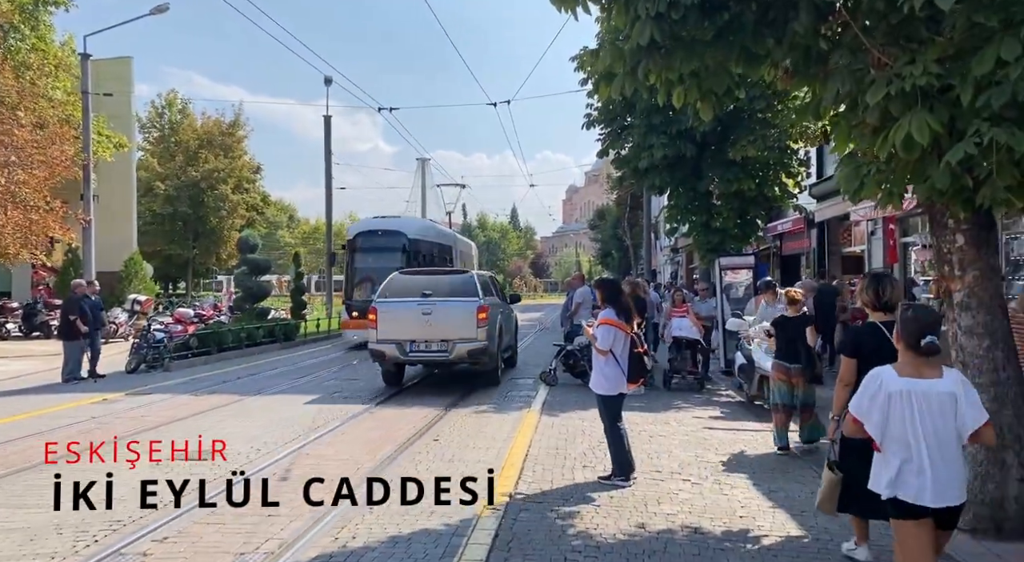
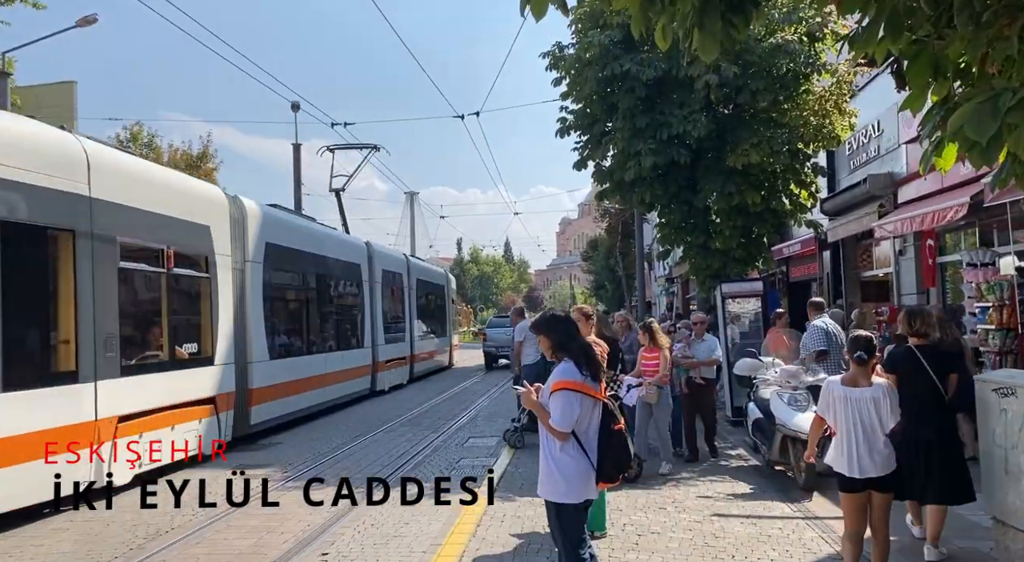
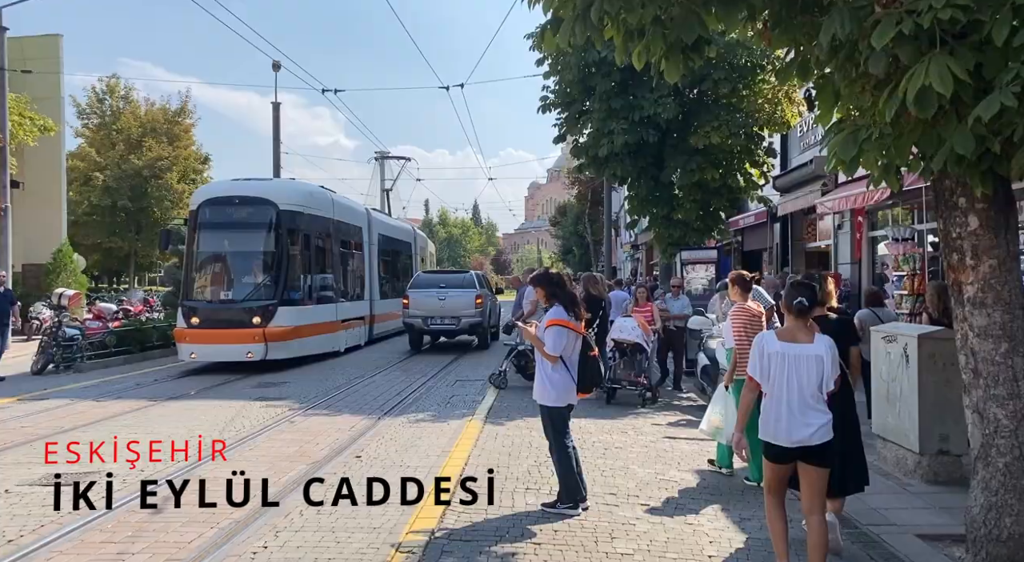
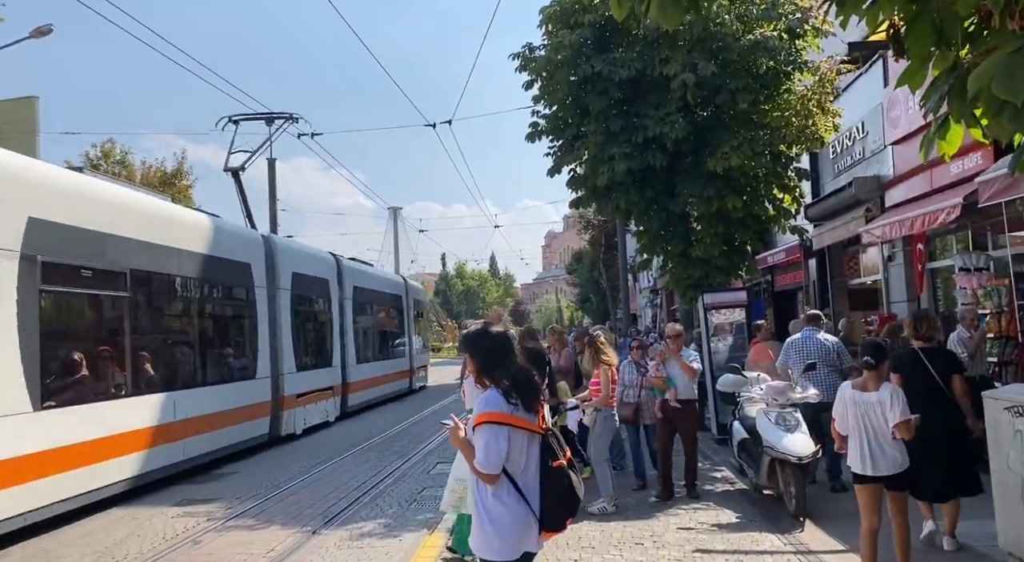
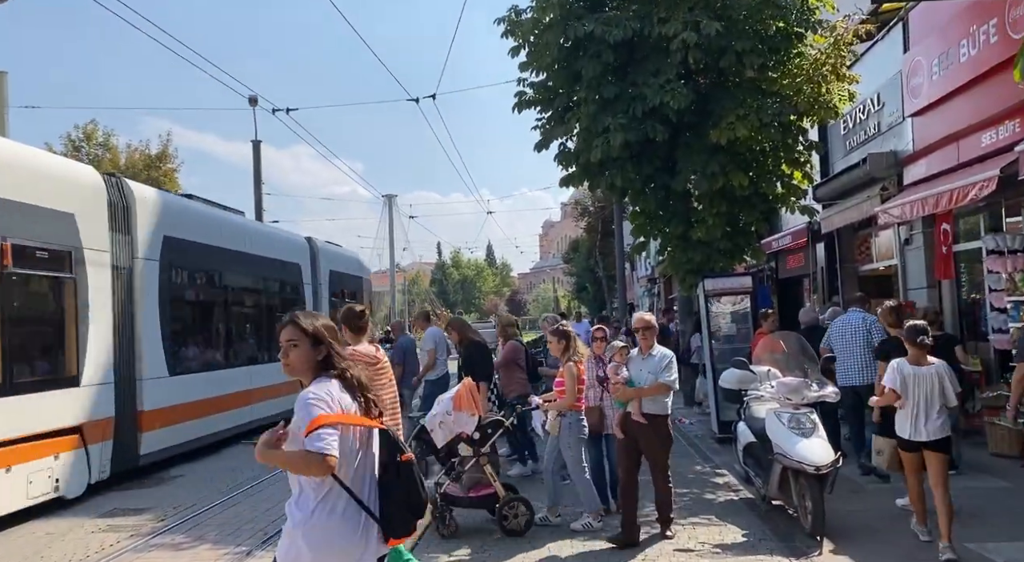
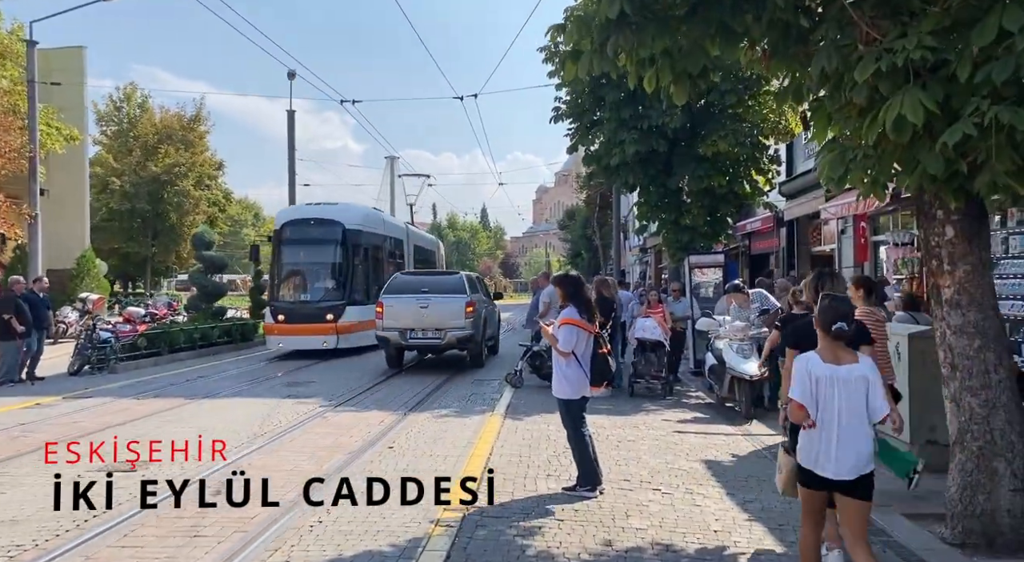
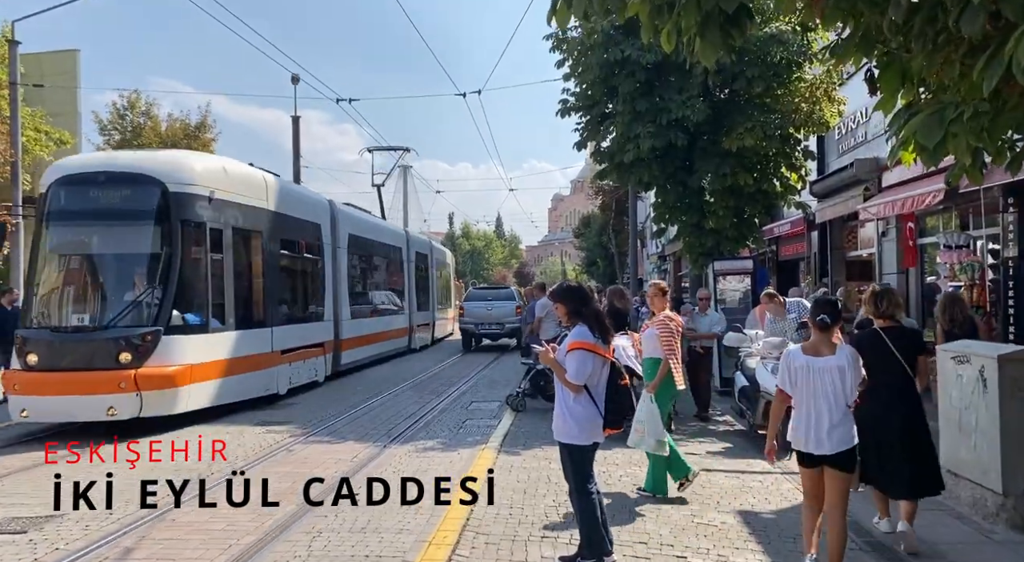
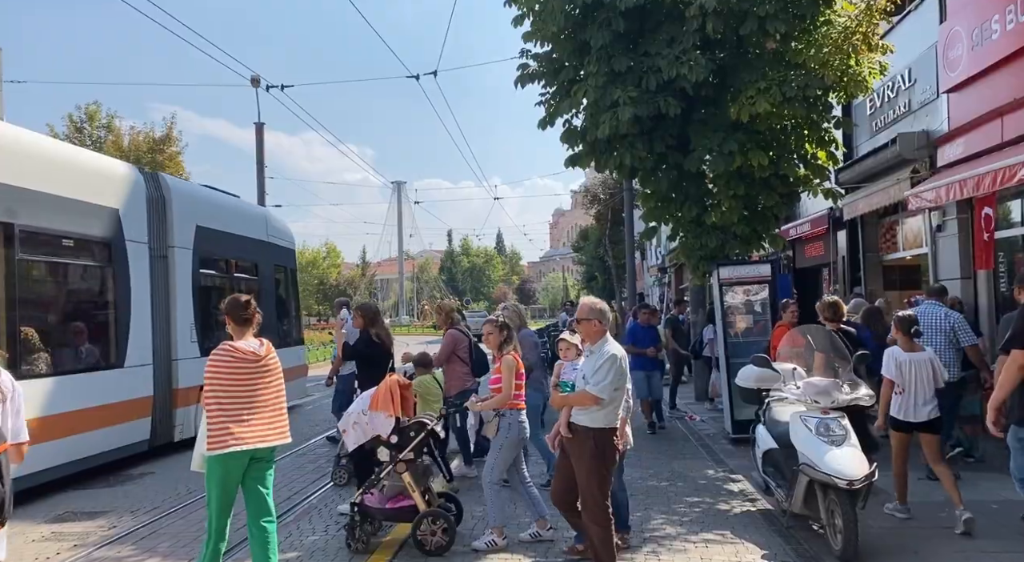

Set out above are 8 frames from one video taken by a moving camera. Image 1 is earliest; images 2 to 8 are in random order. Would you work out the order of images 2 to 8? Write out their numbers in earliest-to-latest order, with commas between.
6, 3, 7, 2, 4, 5, 8
